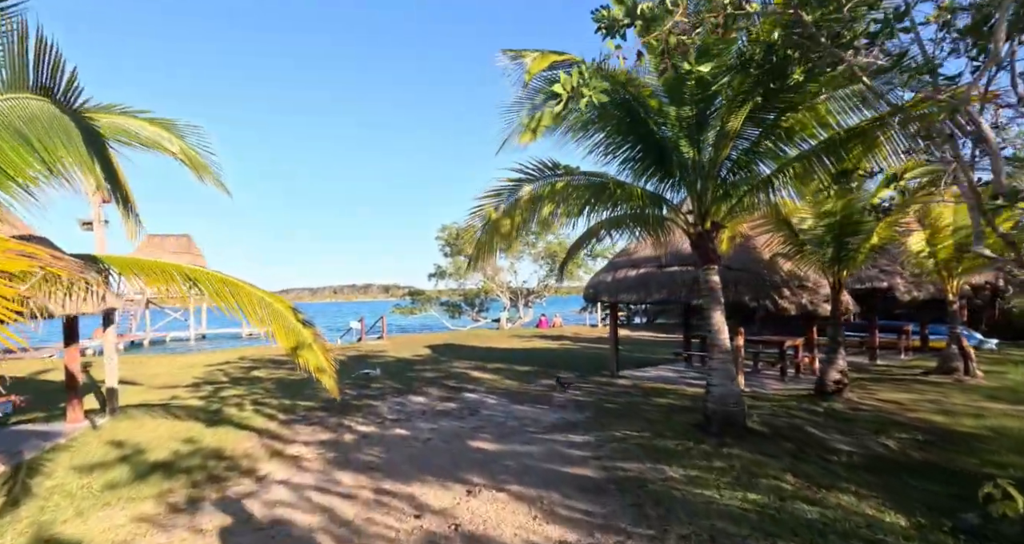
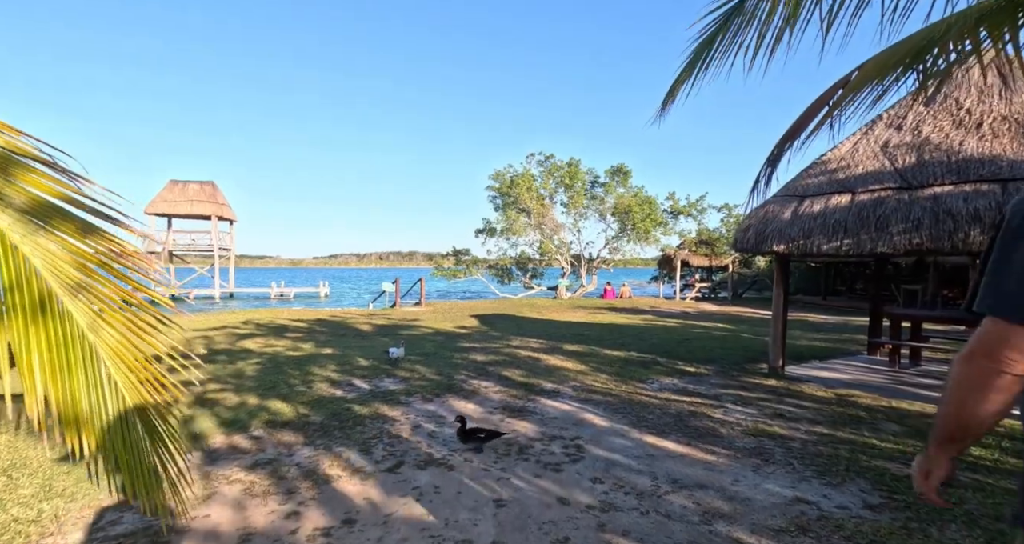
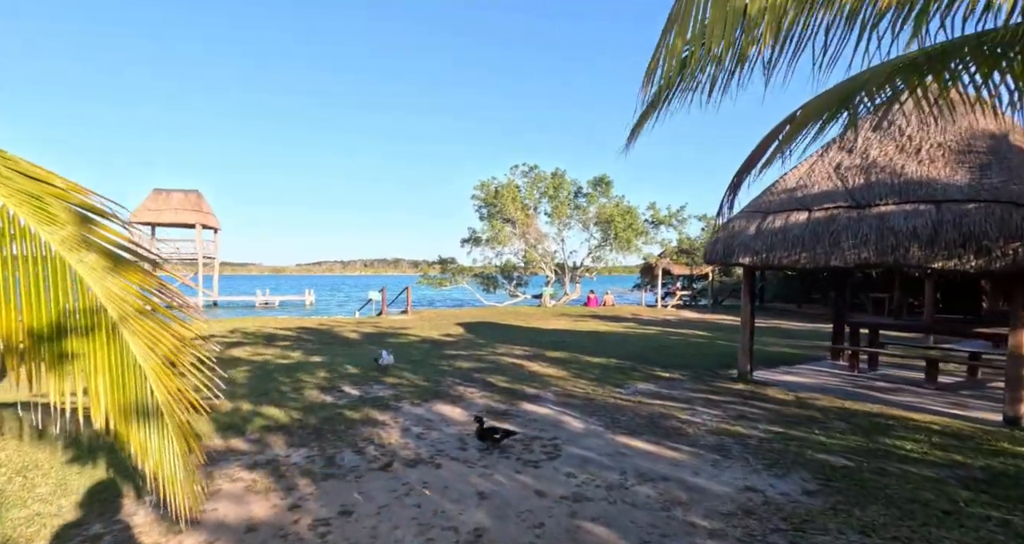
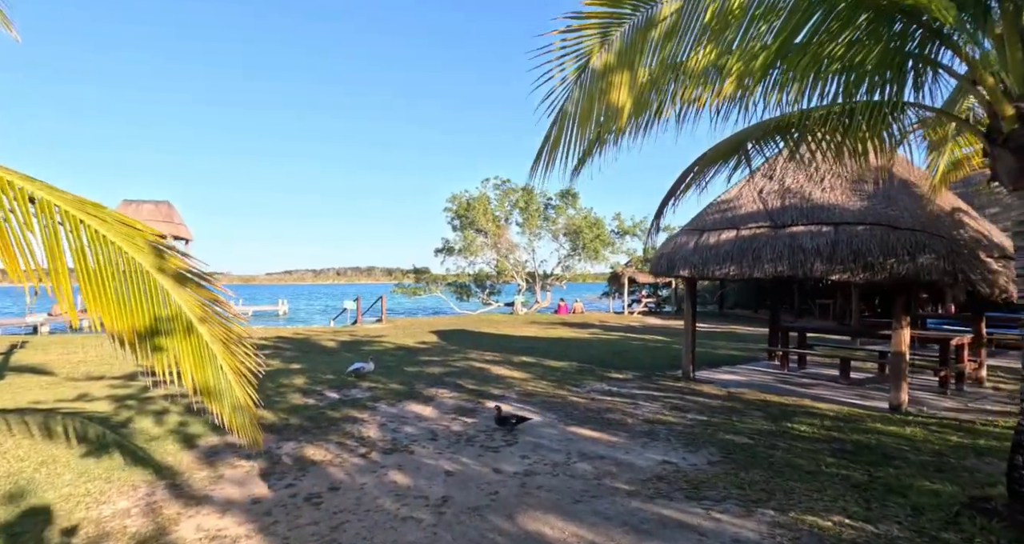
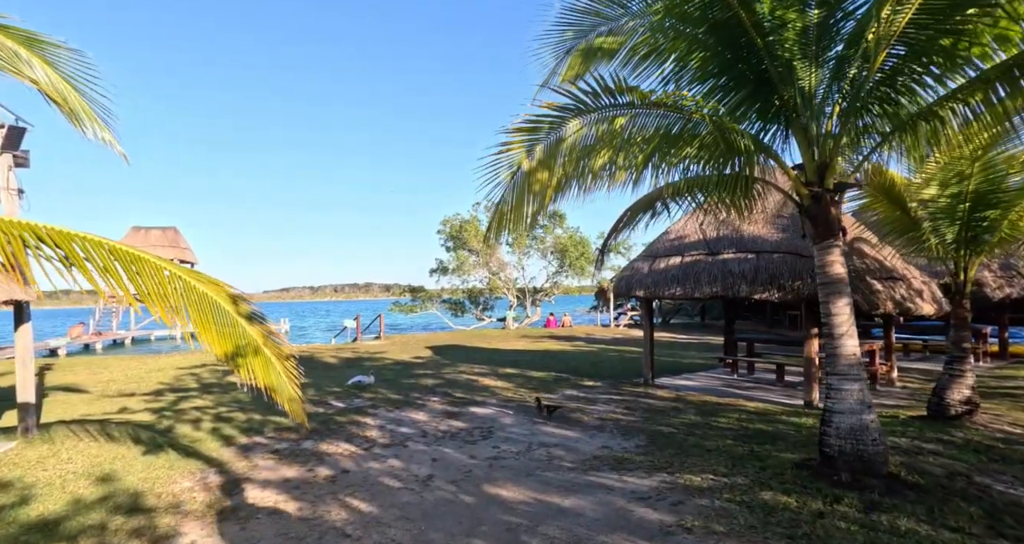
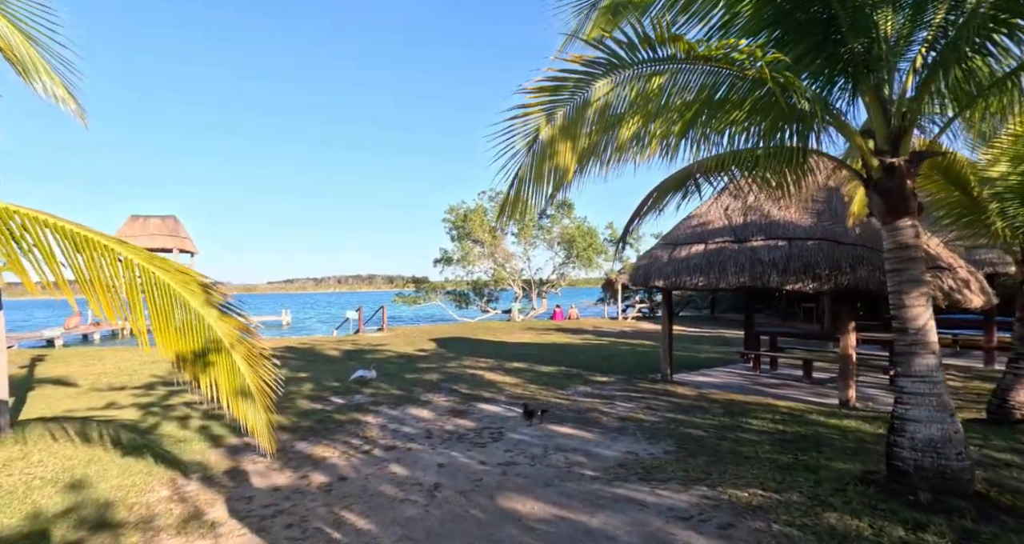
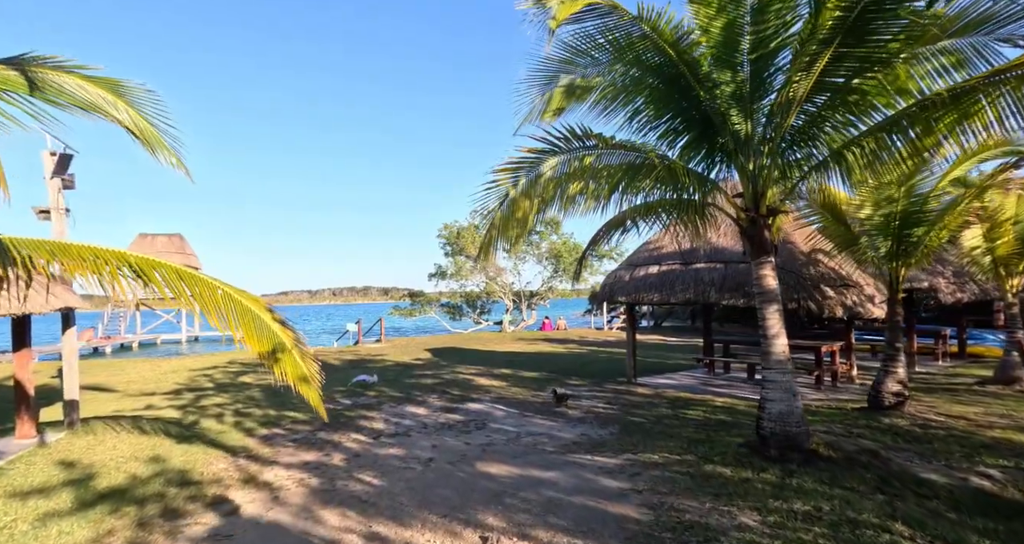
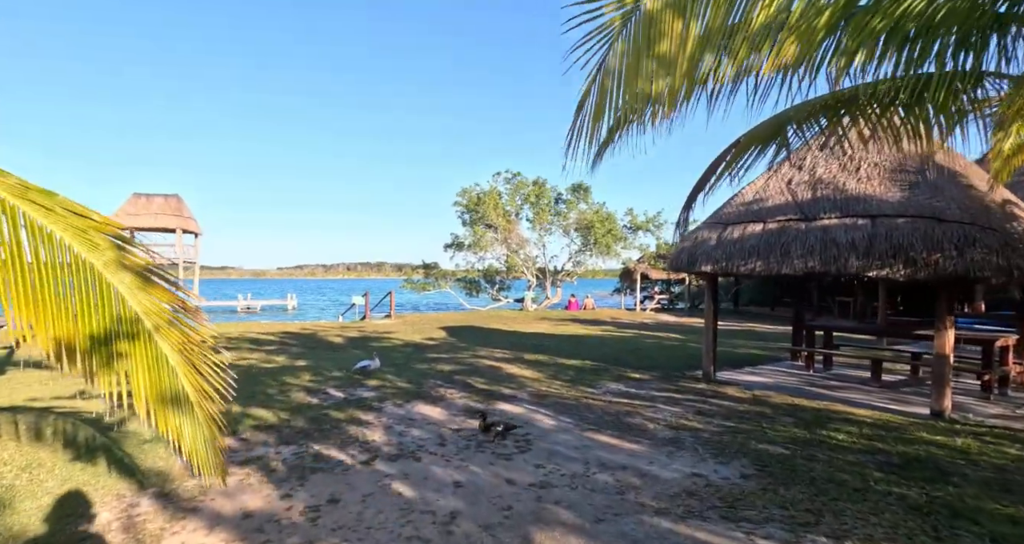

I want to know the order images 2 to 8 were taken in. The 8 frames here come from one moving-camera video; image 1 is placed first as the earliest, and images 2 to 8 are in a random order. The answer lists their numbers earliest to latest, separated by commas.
7, 5, 6, 4, 8, 3, 2
